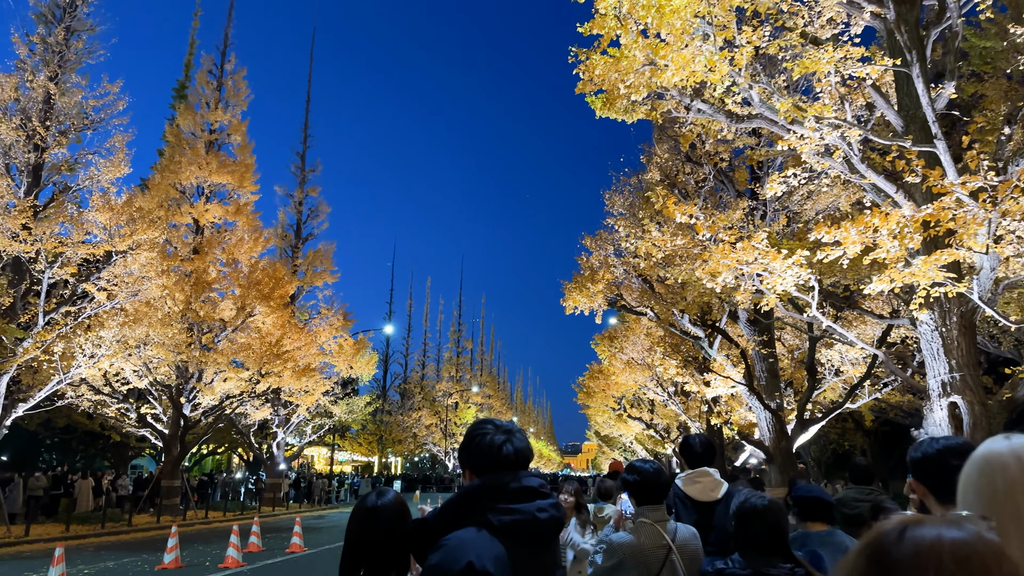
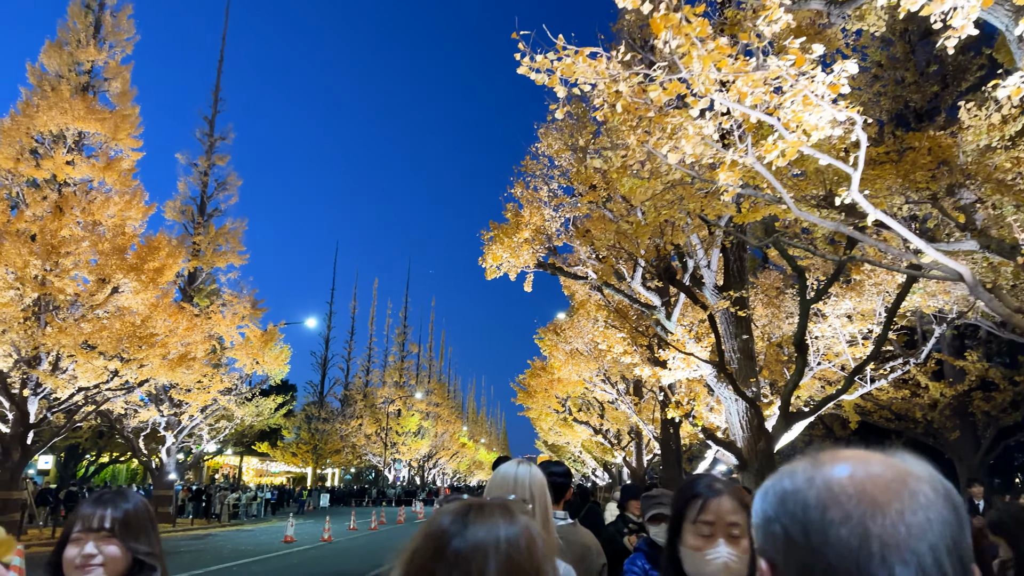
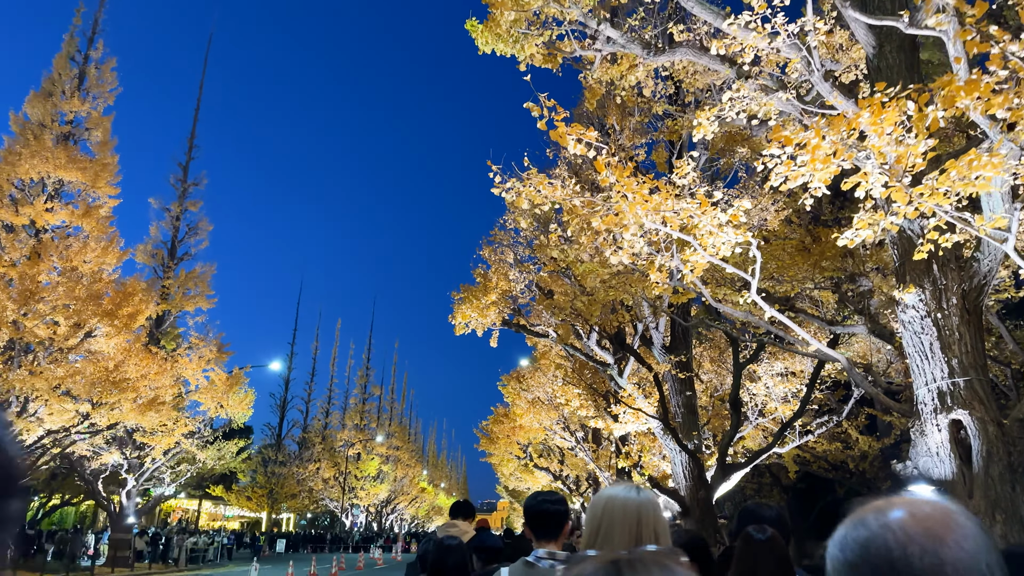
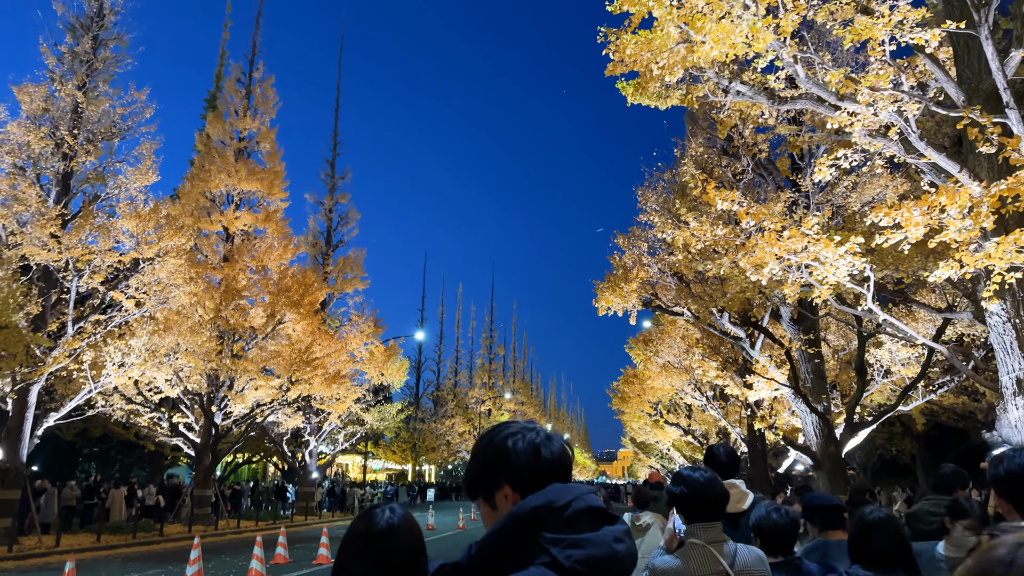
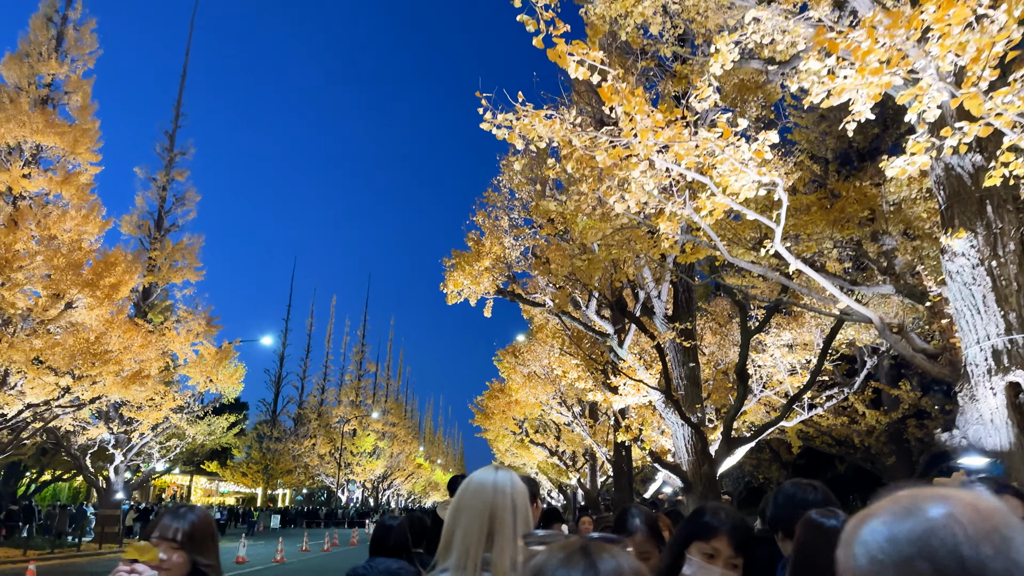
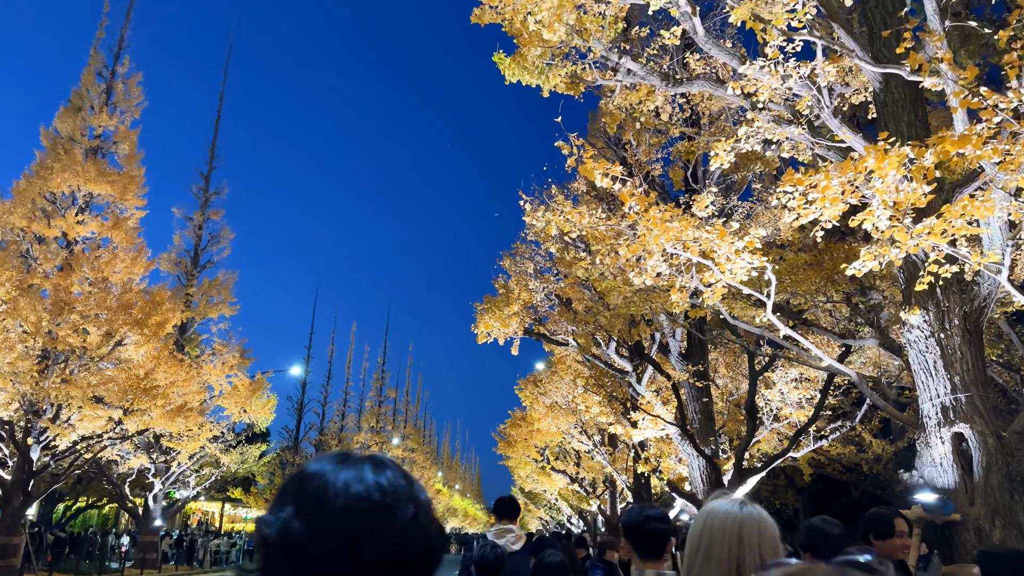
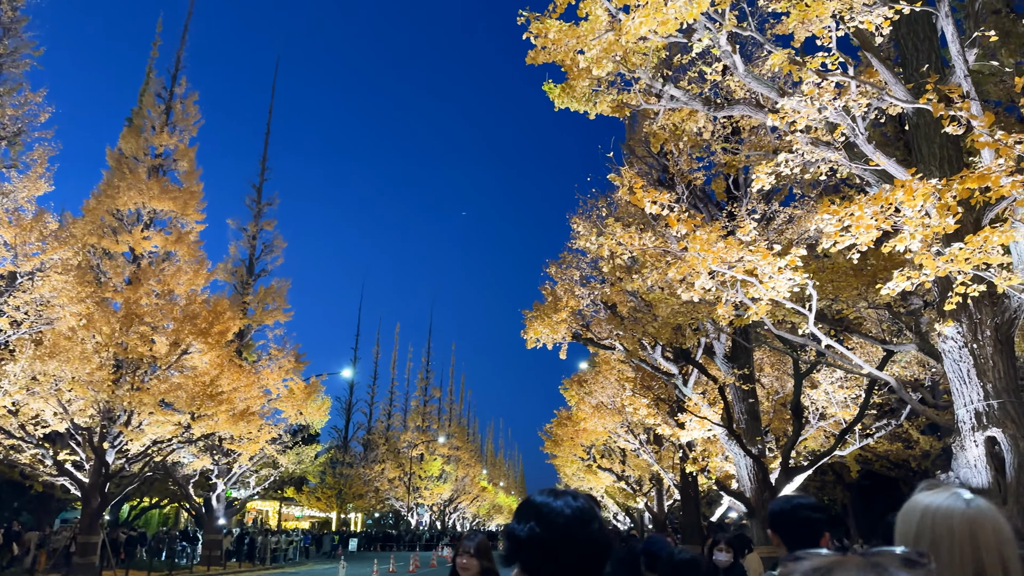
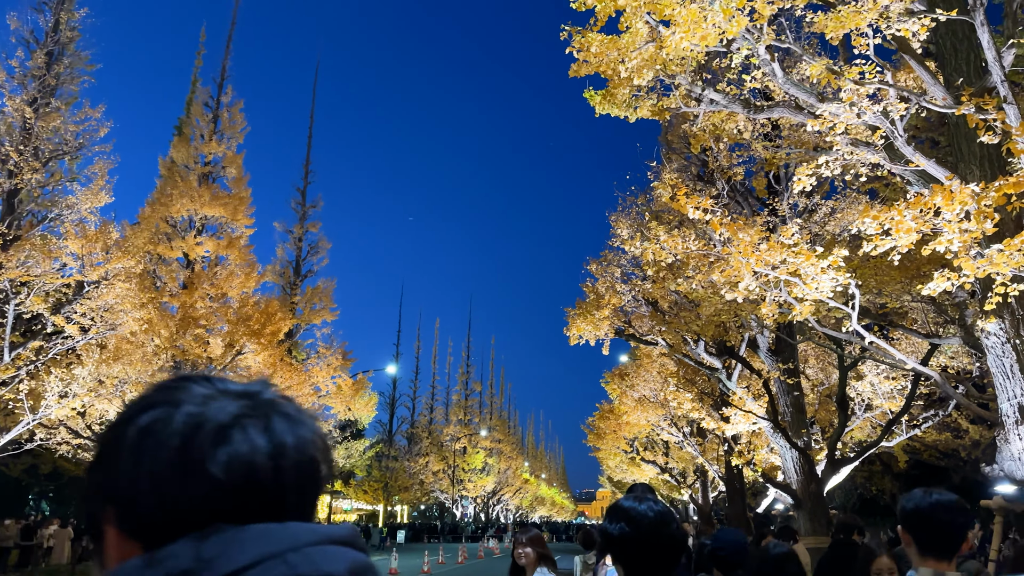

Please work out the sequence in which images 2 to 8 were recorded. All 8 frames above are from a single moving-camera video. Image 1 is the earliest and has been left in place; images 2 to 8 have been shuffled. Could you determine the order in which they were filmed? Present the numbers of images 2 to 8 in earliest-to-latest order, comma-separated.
4, 8, 7, 6, 3, 5, 2
